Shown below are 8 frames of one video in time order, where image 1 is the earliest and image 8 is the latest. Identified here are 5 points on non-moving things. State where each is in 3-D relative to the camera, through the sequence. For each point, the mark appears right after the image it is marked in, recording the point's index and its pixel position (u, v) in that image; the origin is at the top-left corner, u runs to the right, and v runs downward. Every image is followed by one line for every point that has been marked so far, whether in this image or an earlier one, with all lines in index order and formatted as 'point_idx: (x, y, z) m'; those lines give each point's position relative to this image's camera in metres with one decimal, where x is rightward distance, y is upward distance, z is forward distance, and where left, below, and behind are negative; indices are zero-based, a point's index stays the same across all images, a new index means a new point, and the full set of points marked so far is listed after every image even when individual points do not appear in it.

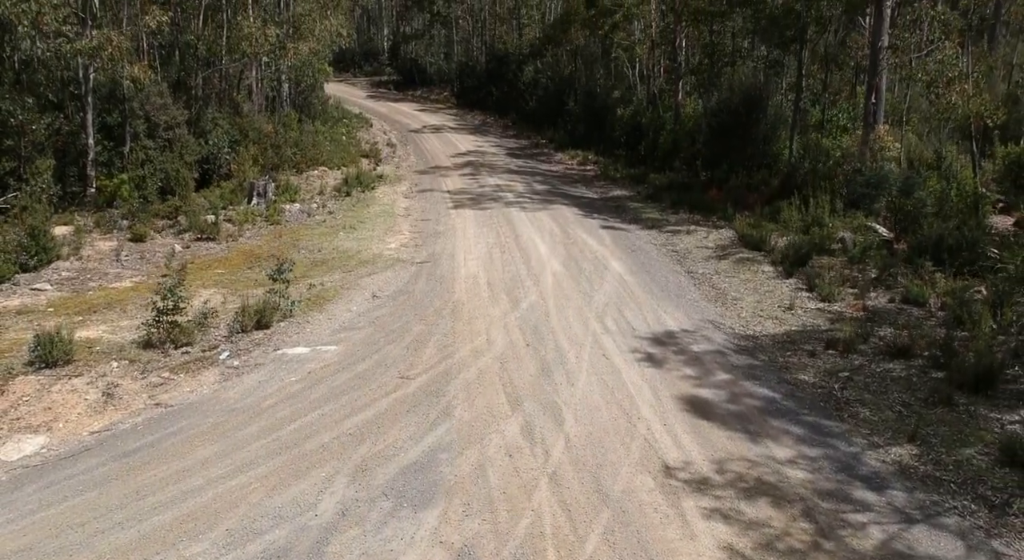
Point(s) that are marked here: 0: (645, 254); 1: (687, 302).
0: (+2.4, +0.5, +19.0) m
1: (+2.4, -0.3, +14.3) m
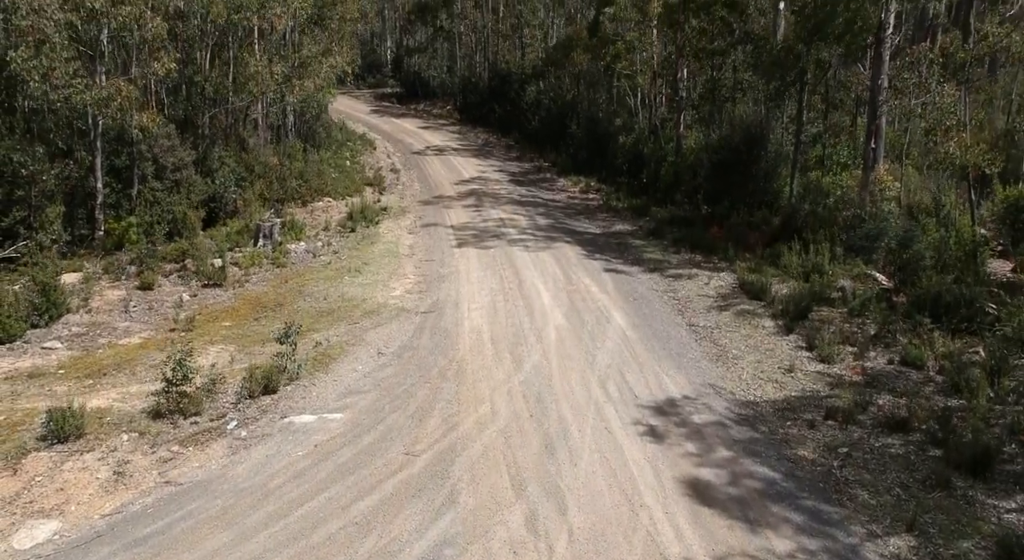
0: (+2.5, -0.4, +19.2) m
1: (+2.4, -1.1, +14.5) m
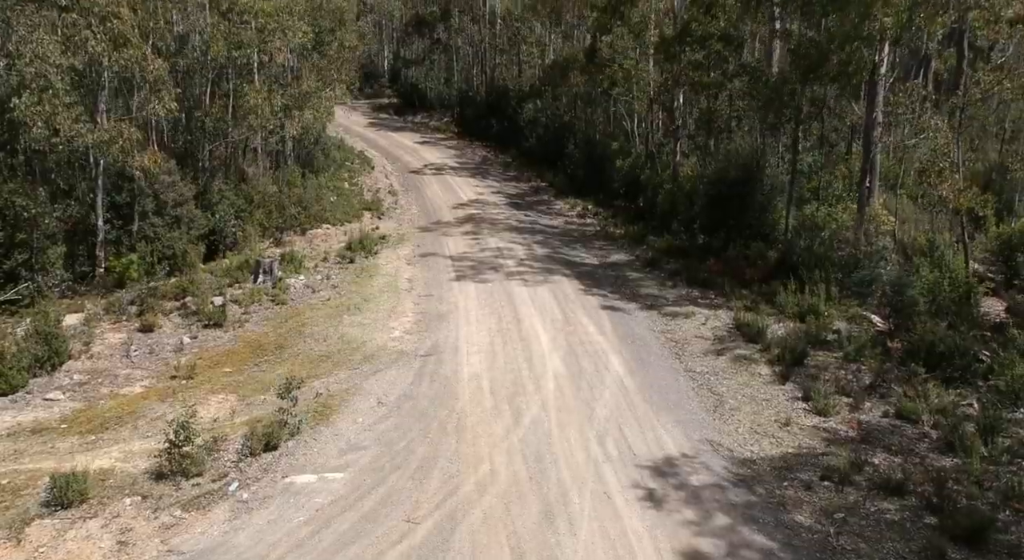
0: (+2.4, -1.2, +19.4) m
1: (+2.4, -1.9, +14.6) m
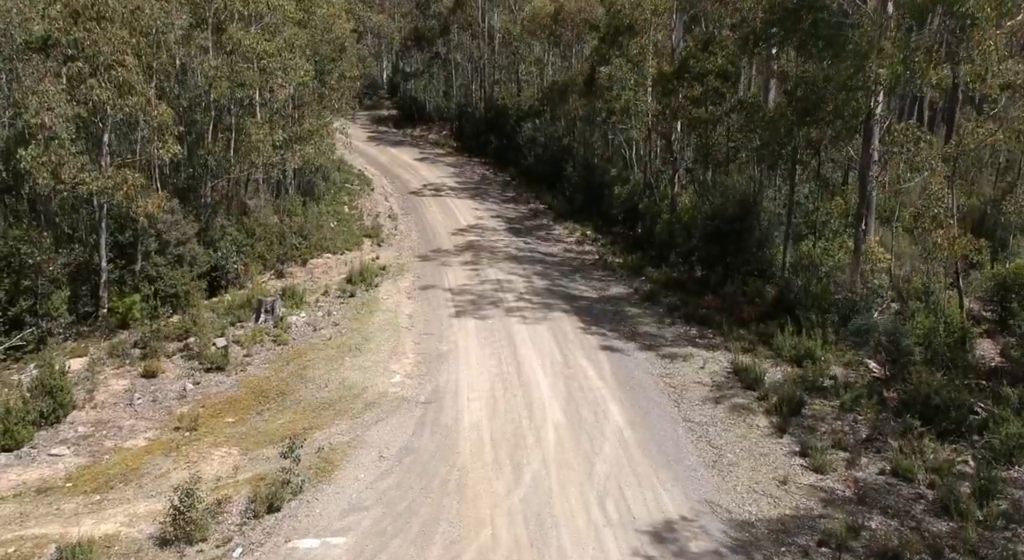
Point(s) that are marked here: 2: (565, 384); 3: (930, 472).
0: (+2.4, -2.1, +19.5) m
1: (+2.4, -2.7, +14.8) m
2: (+1.0, -2.0, +19.6) m
3: (+5.8, -2.6, +14.5) m
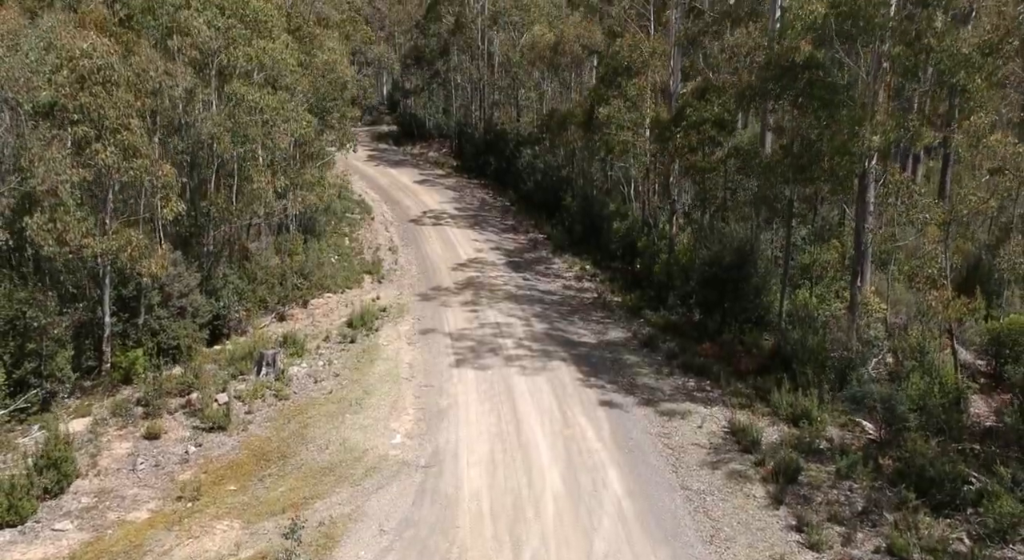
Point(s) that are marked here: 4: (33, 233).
0: (+2.4, -3.2, +19.7) m
1: (+2.4, -3.8, +15.0) m
2: (+1.0, -3.1, +19.8) m
3: (+5.8, -3.7, +14.7) m
4: (-9.0, +0.9, +19.7) m
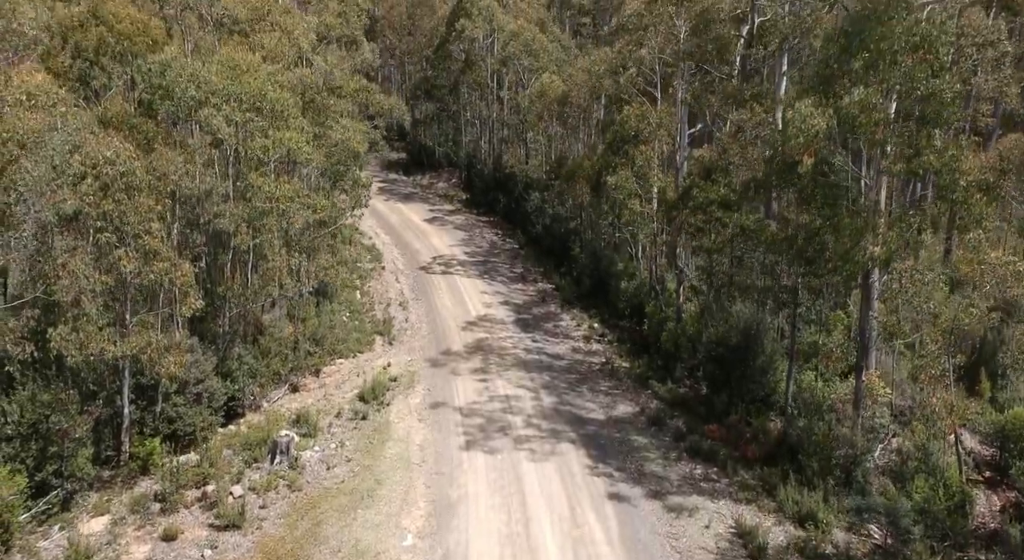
0: (+2.6, -5.3, +20.0) m
1: (+2.6, -5.7, +15.3) m
2: (+1.2, -5.2, +20.1) m
3: (+5.9, -5.7, +15.0) m
4: (-8.8, -1.1, +20.2) m
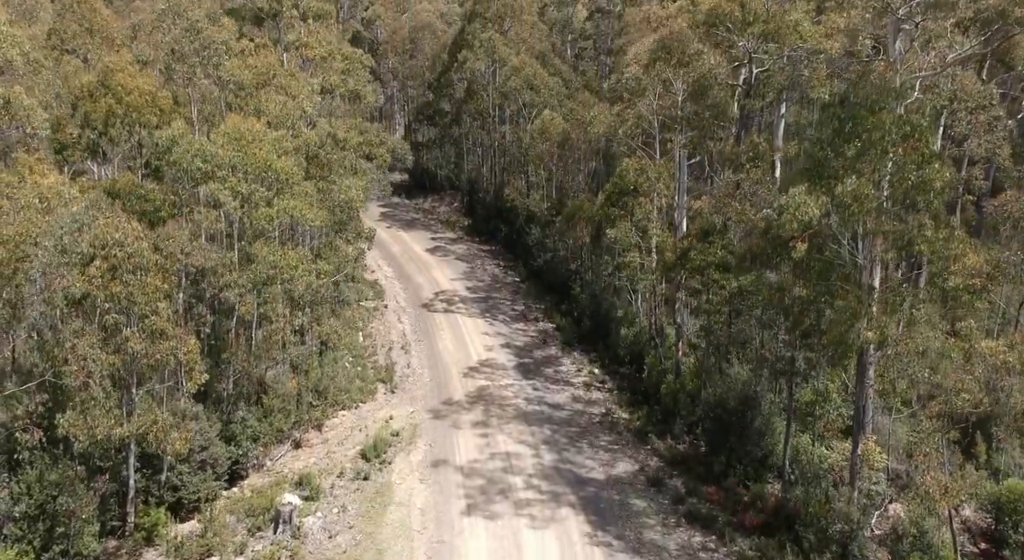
0: (+2.6, -6.9, +20.3) m
1: (+2.5, -7.2, +15.5) m
2: (+1.2, -6.8, +20.4) m
3: (+5.9, -7.2, +15.3) m
4: (-8.8, -2.8, +20.6) m
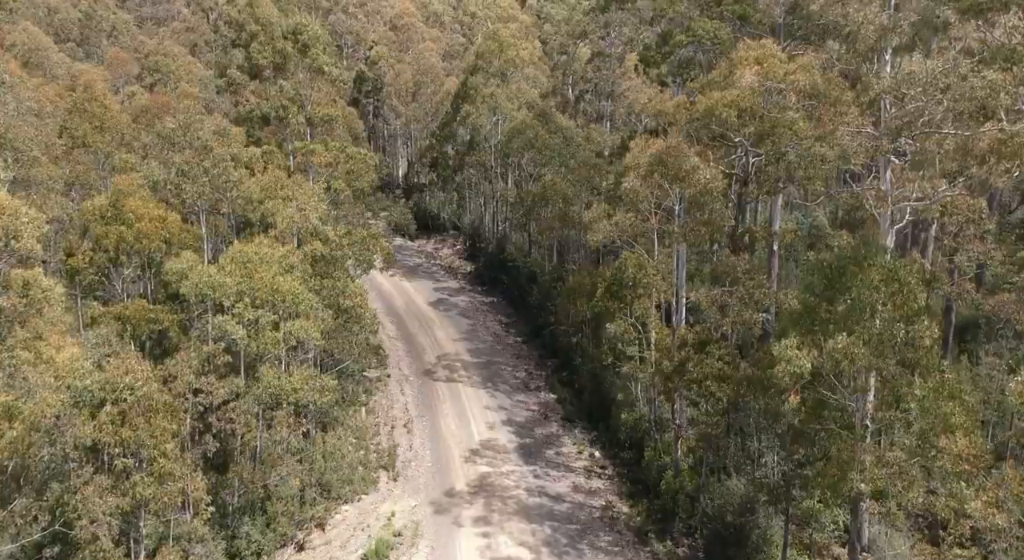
0: (+2.6, -10.0, +20.6) m
1: (+2.5, -10.1, +15.8) m
2: (+1.2, -9.9, +20.7) m
3: (+5.9, -10.0, +15.5) m
4: (-8.8, -5.8, +21.1) m
